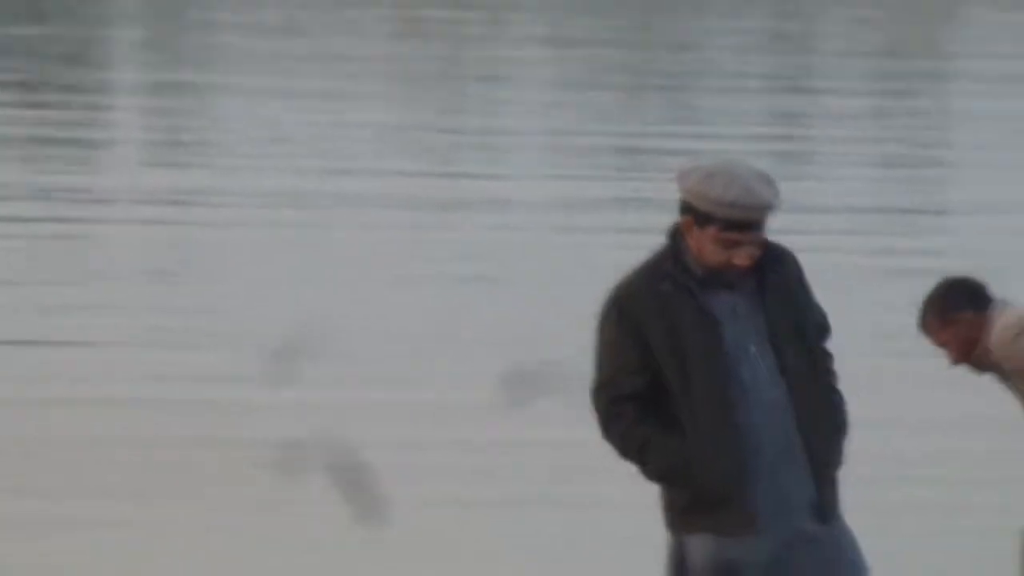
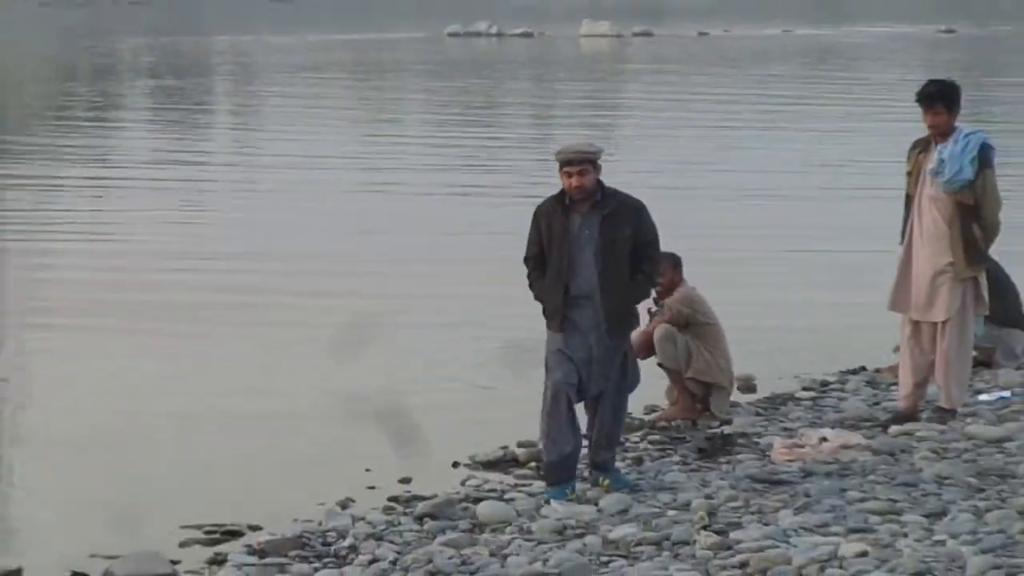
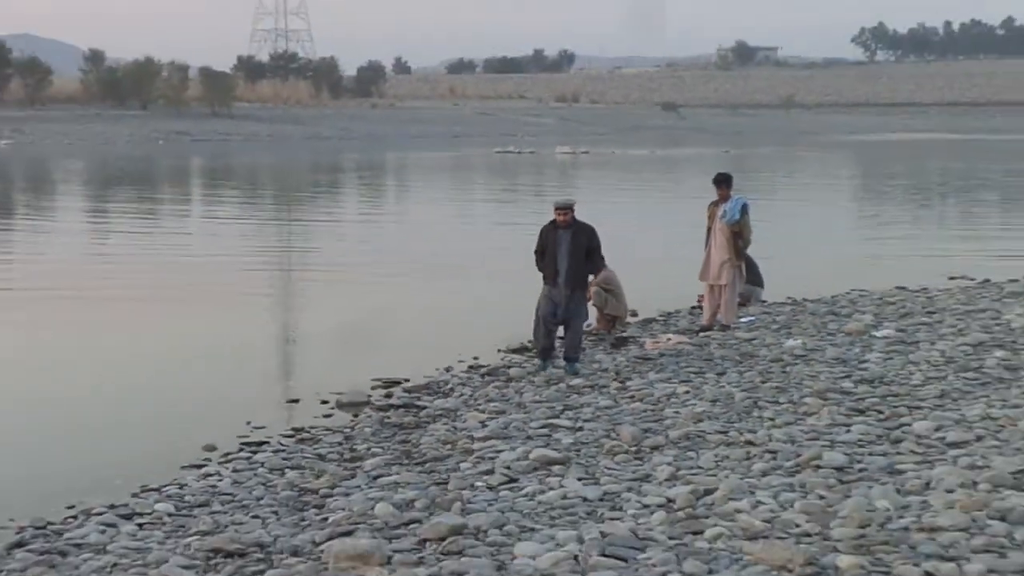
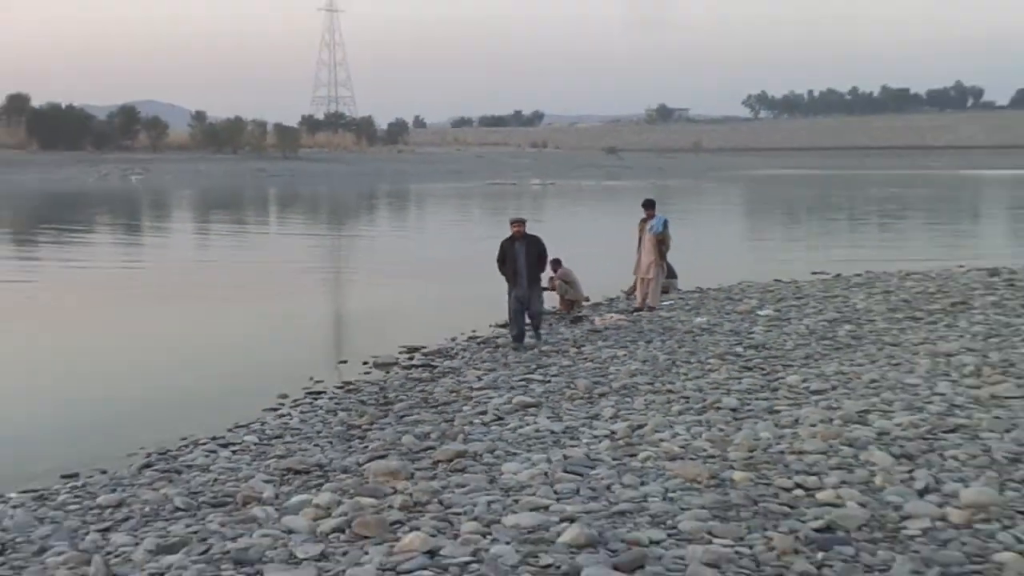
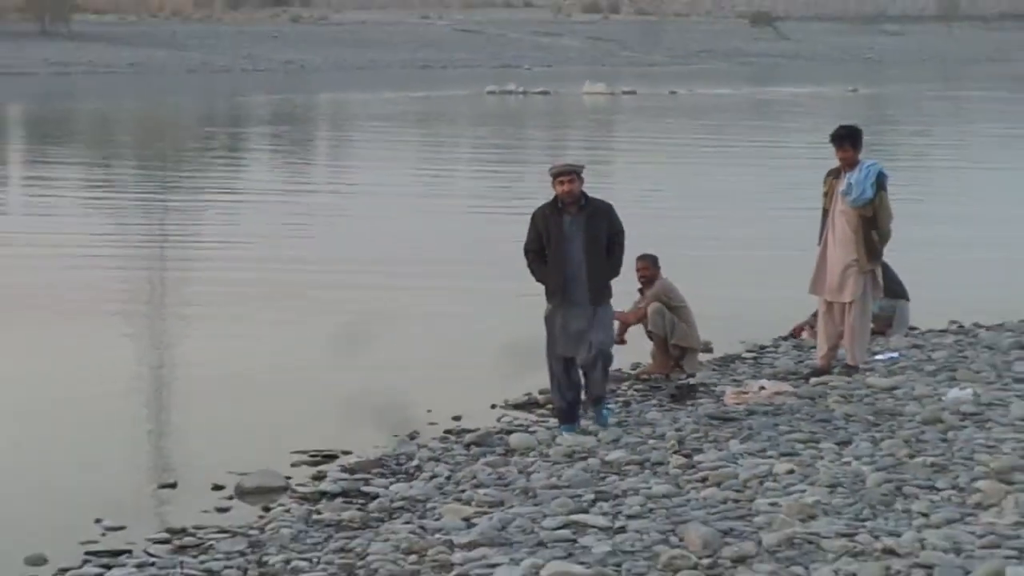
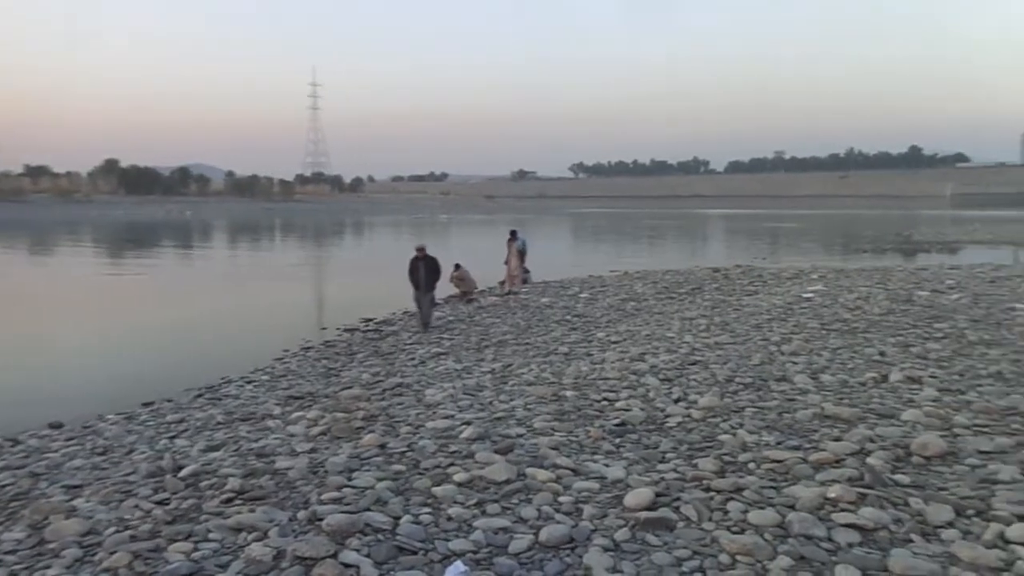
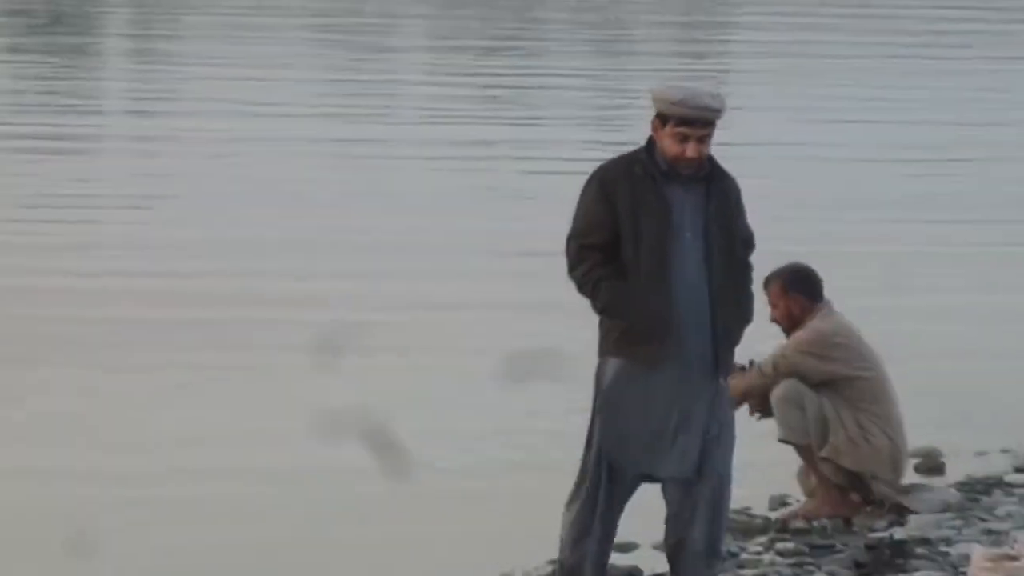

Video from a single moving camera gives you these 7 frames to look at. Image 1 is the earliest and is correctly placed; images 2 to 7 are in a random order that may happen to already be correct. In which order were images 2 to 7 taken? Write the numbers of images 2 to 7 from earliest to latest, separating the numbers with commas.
7, 2, 5, 3, 4, 6
